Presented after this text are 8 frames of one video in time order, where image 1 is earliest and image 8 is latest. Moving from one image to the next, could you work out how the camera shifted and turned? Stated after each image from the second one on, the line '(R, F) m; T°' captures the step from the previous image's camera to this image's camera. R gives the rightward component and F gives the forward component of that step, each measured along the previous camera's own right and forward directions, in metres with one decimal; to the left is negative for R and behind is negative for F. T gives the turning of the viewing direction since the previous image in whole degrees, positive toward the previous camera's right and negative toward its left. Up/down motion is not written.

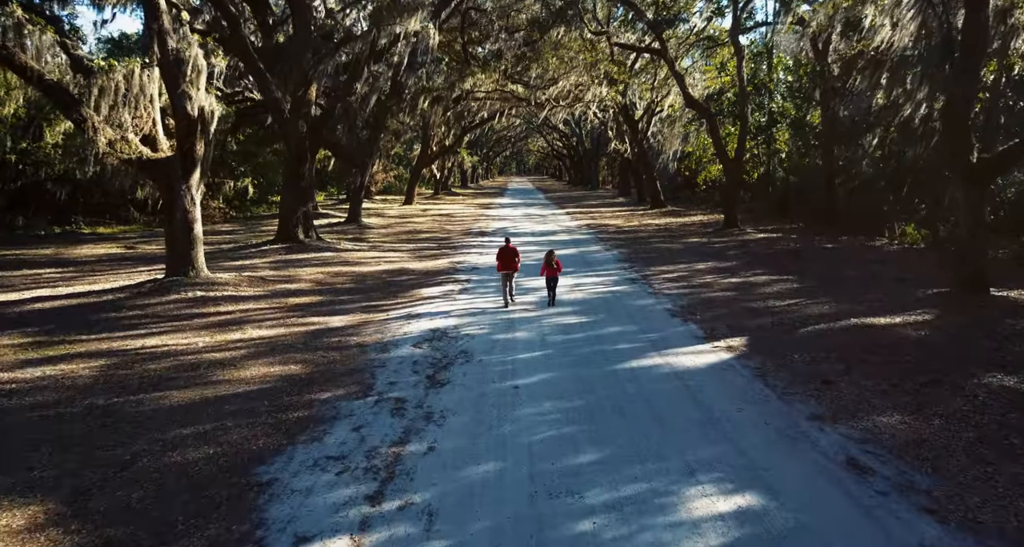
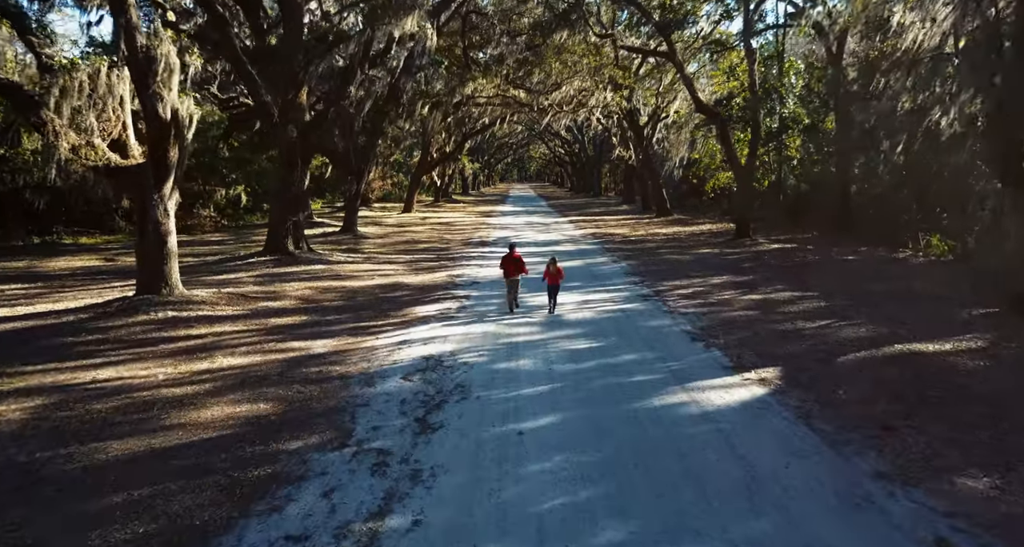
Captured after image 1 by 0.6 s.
(0.0, +1.0) m; 0°
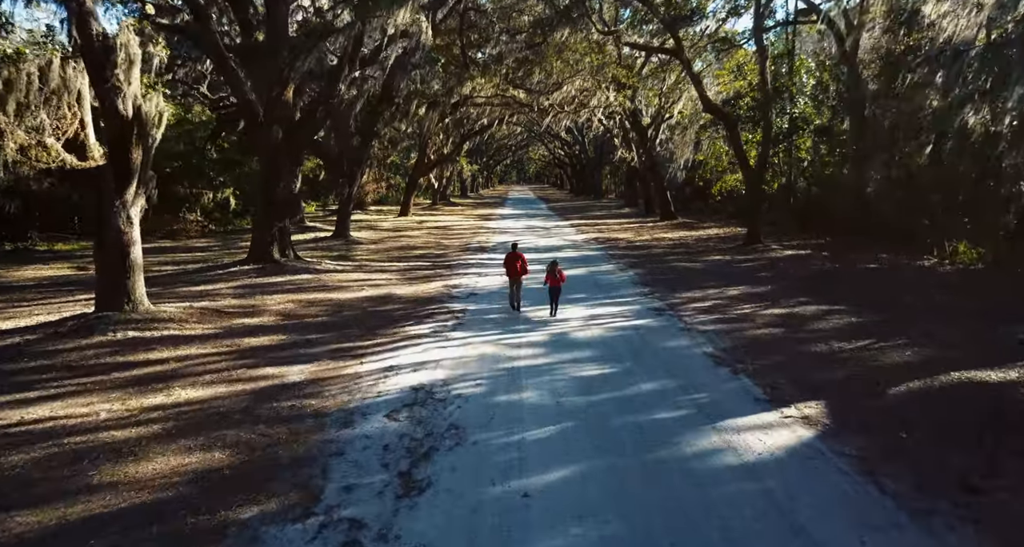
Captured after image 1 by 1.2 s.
(0.0, +1.0) m; 0°
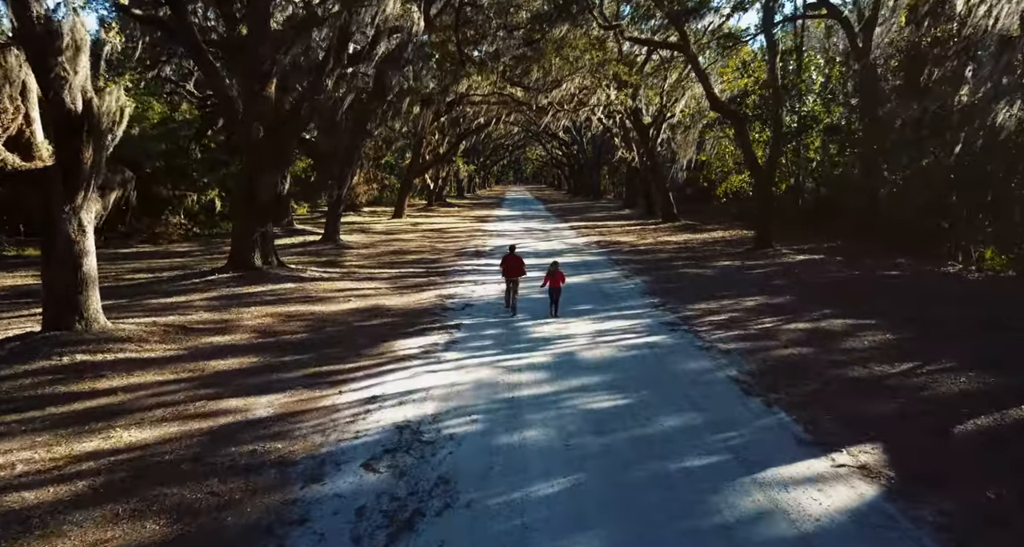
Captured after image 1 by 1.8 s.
(0.0, +1.0) m; 0°
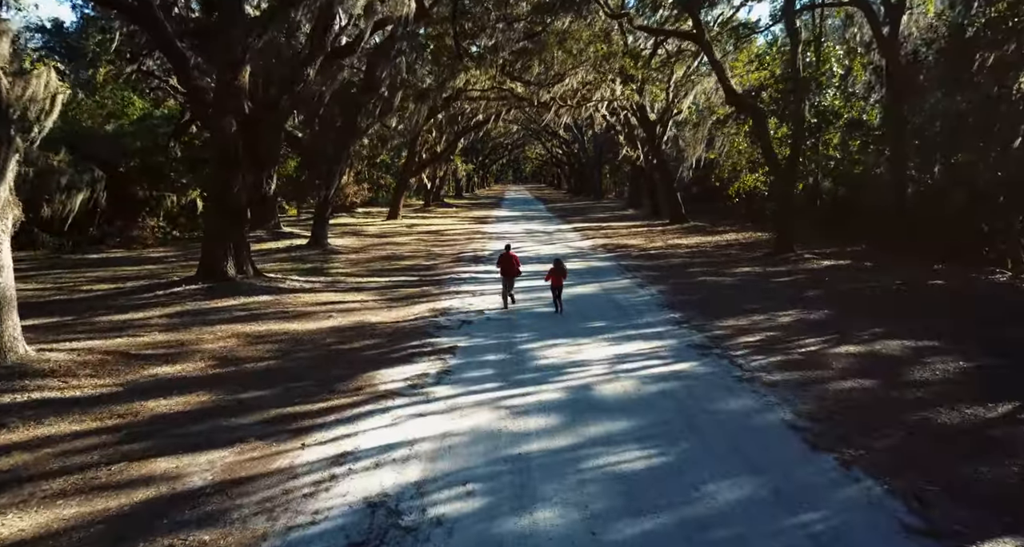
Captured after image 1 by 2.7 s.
(-0.1, +1.5) m; 0°
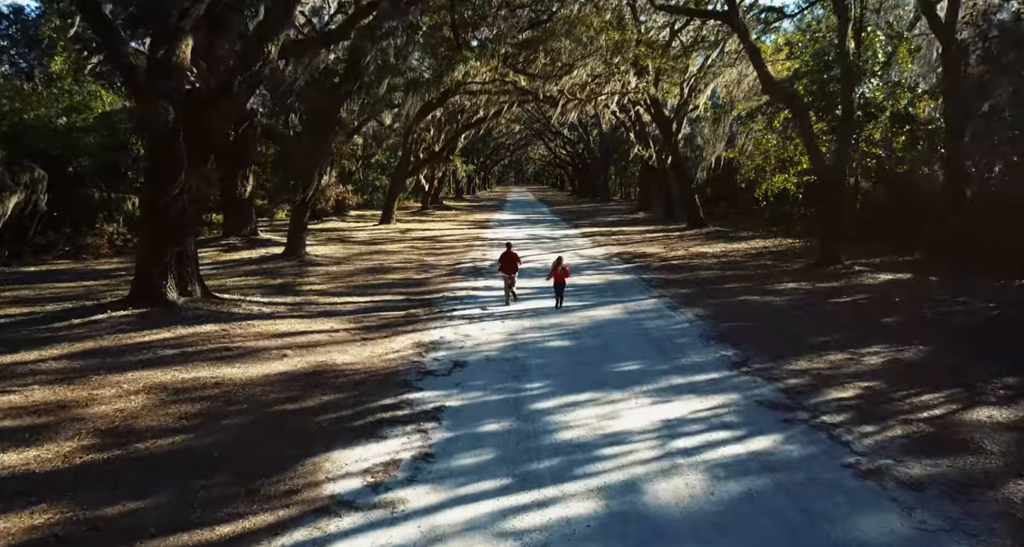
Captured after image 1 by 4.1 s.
(-0.1, +2.4) m; 0°
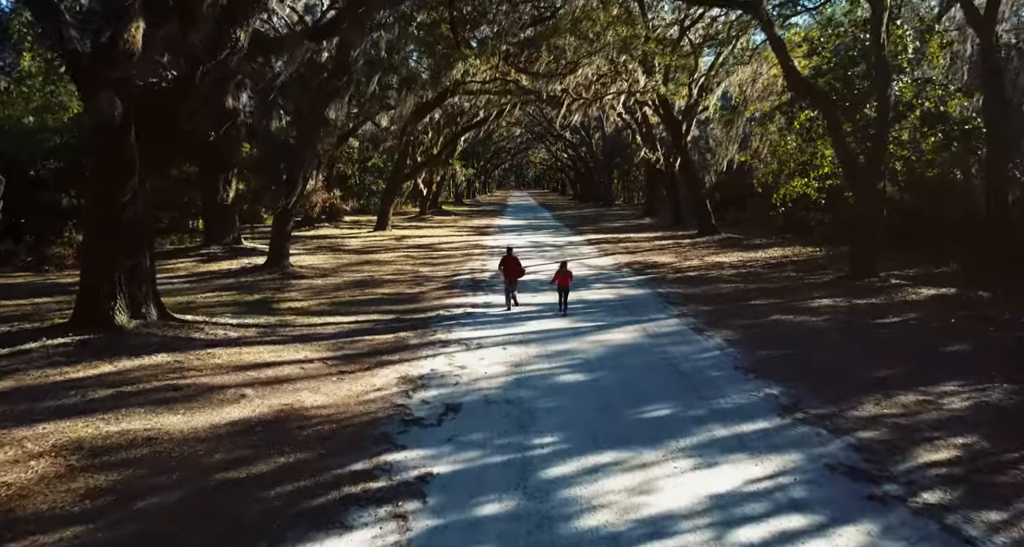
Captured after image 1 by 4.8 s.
(0.0, +1.4) m; 0°
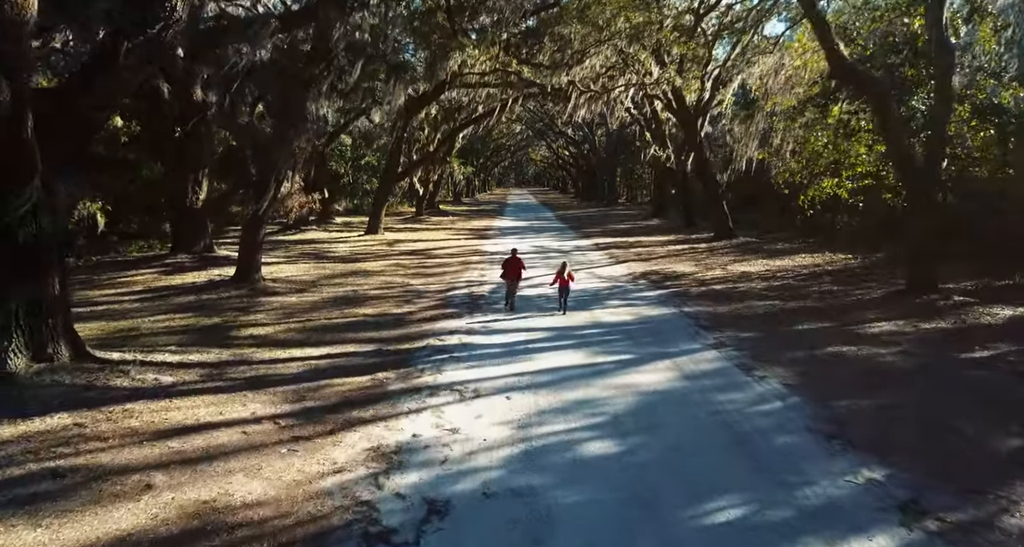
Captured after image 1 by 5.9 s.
(-0.1, +2.0) m; 0°
